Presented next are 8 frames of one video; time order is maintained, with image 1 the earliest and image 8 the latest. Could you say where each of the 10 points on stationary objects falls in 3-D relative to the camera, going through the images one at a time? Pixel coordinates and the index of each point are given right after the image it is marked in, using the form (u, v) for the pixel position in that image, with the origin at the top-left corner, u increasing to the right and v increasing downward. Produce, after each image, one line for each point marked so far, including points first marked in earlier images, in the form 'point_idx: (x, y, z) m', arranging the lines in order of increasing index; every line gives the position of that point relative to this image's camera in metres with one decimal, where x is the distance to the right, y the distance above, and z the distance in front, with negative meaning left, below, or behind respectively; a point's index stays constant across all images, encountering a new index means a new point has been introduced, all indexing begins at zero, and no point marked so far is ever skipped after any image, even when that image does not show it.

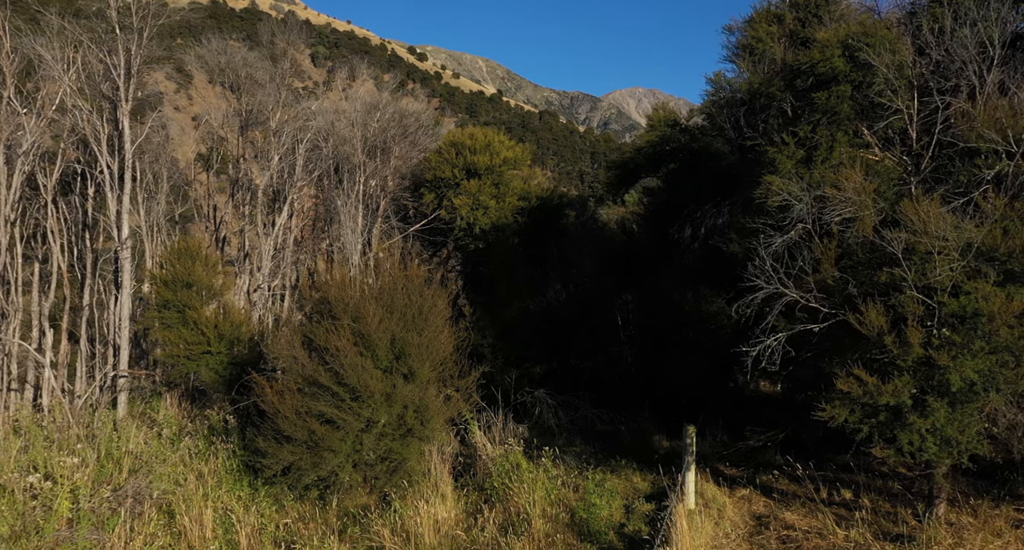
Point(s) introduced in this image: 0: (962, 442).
0: (+3.3, -1.2, +5.5) m
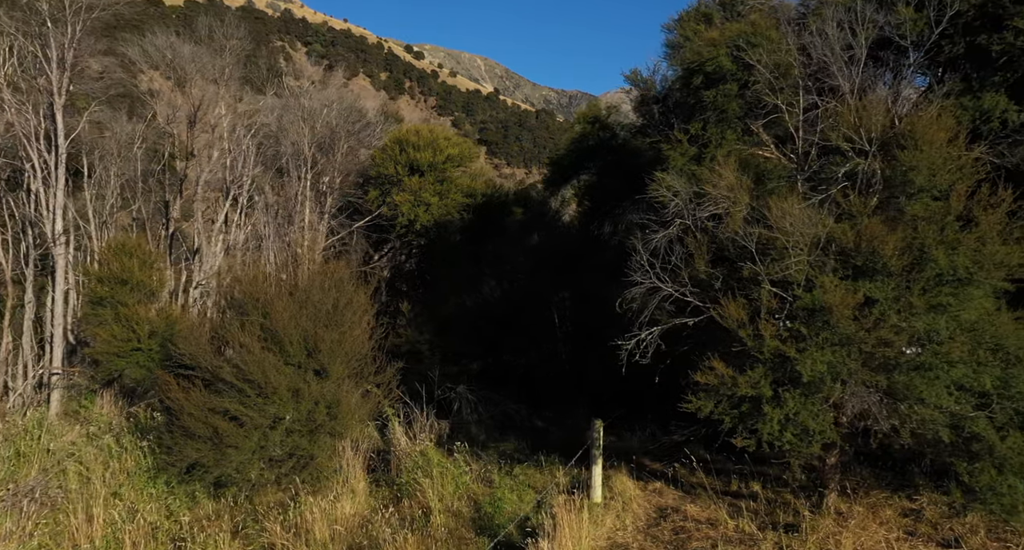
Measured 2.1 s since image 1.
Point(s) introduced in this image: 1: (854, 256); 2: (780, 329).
0: (+2.3, -1.2, +5.7) m
1: (+2.5, +0.1, +5.6) m
2: (+2.0, -0.4, +5.8) m
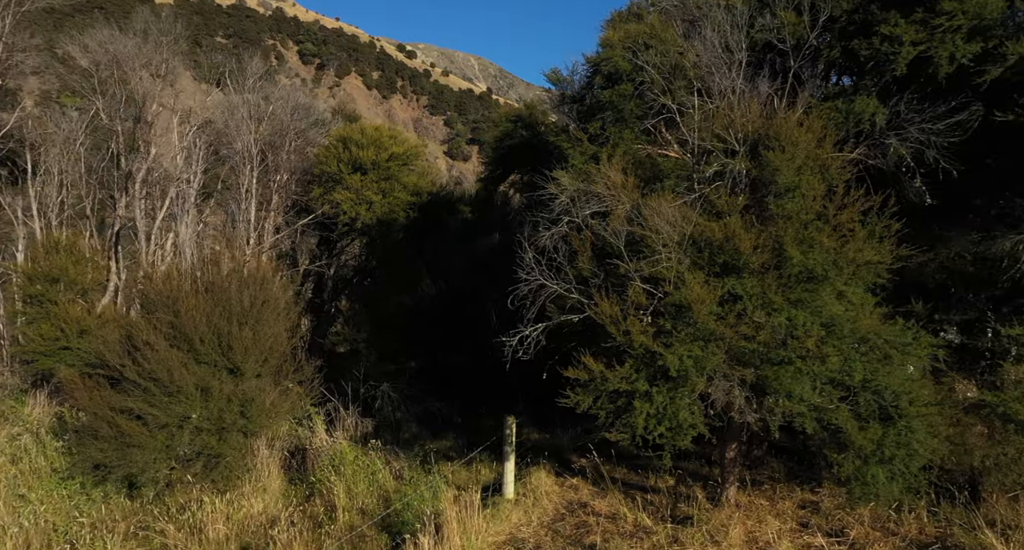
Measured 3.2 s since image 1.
0: (+1.3, -1.1, +5.8) m
1: (+1.6, +0.2, +5.8) m
2: (+1.1, -0.4, +5.9) m
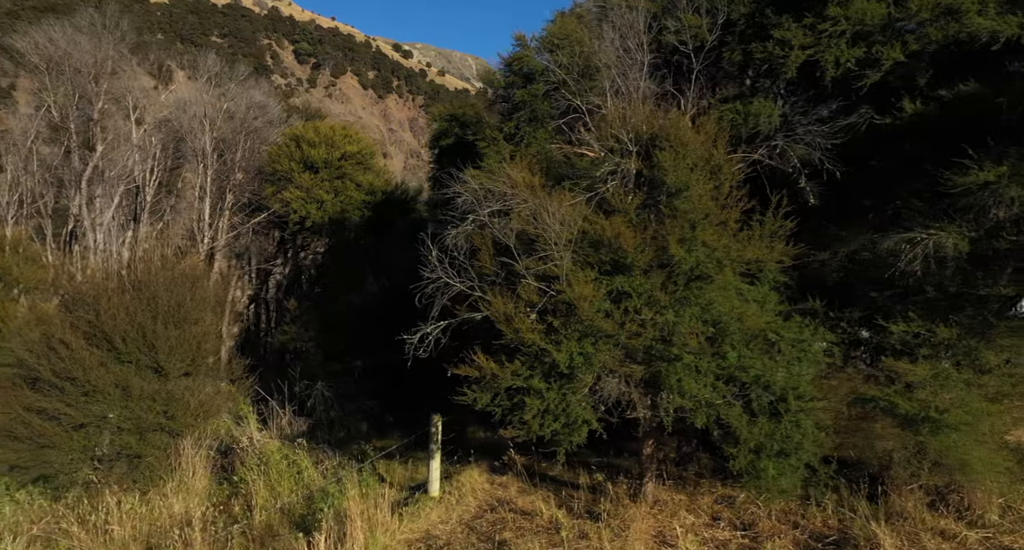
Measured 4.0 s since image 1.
0: (+0.5, -1.1, +5.9) m
1: (+0.8, +0.2, +5.9) m
2: (+0.2, -0.4, +6.0) m
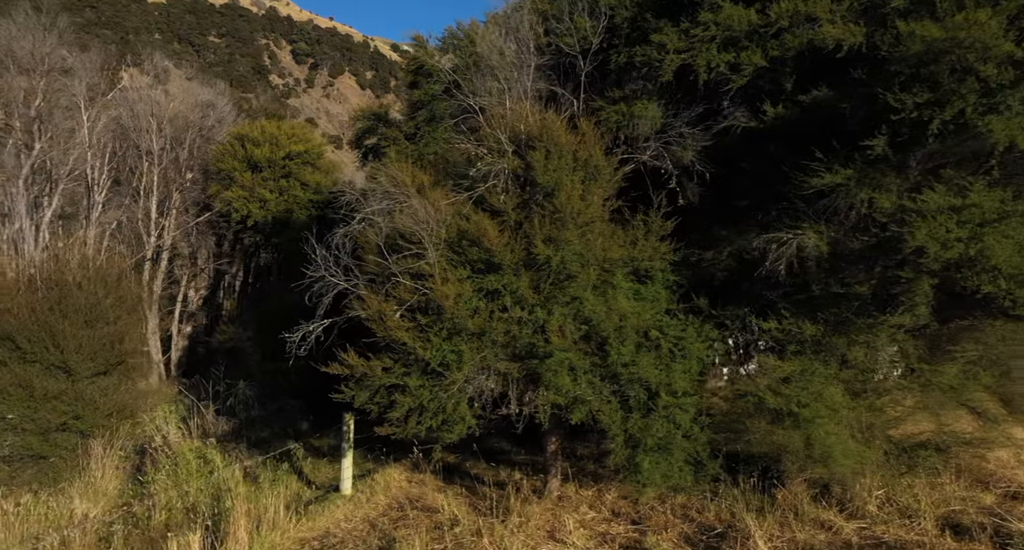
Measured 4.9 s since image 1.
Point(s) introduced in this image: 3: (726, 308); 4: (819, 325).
0: (-0.5, -1.1, +6.0) m
1: (-0.2, +0.2, +6.0) m
2: (-0.7, -0.4, +6.0) m
3: (+1.9, -0.3, +6.8) m
4: (+2.5, -0.4, +6.3) m
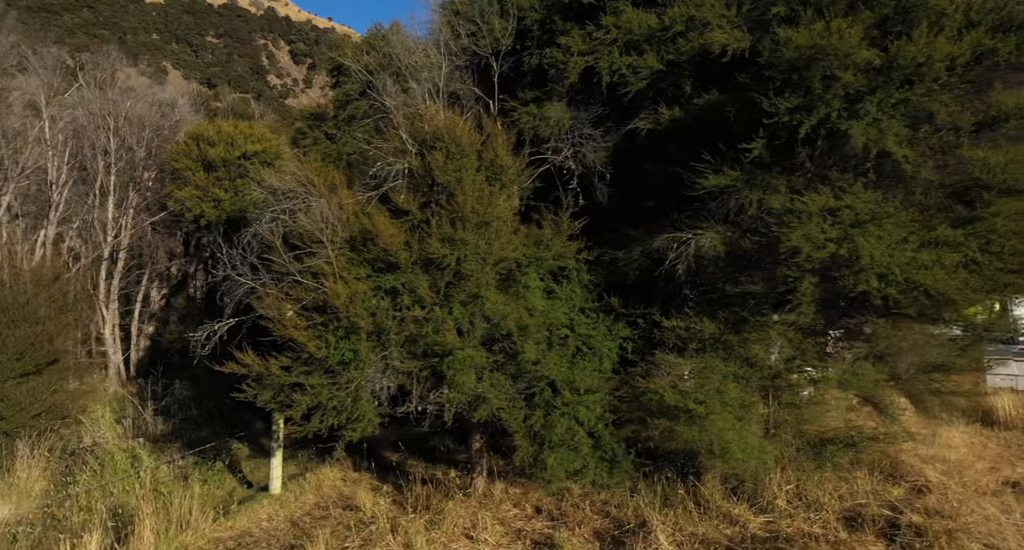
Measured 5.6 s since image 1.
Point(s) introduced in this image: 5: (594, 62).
0: (-1.3, -1.1, +6.1) m
1: (-1.0, +0.2, +6.0) m
2: (-1.5, -0.4, +6.1) m
3: (+1.1, -0.3, +6.9) m
4: (+1.7, -0.4, +6.5) m
5: (+0.7, +1.8, +6.5) m
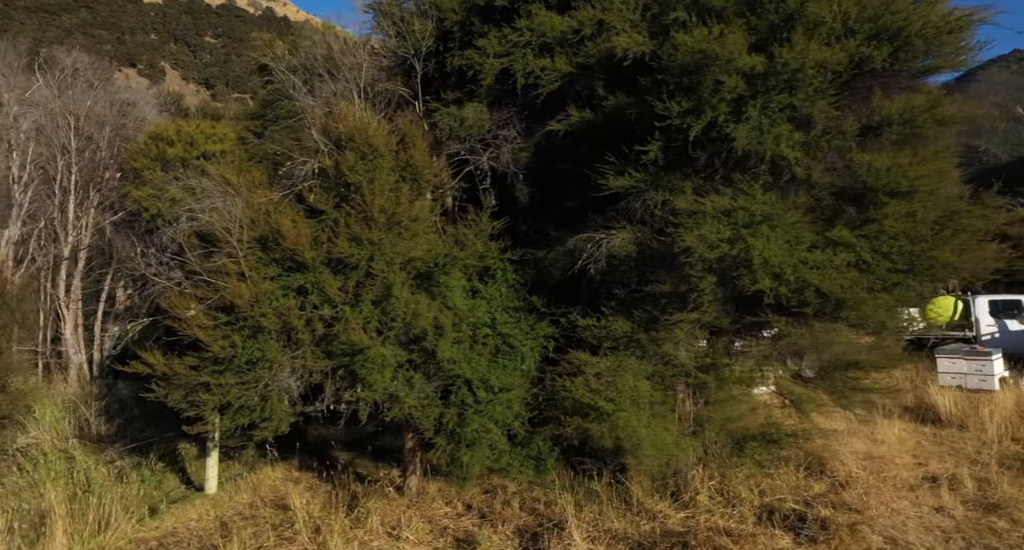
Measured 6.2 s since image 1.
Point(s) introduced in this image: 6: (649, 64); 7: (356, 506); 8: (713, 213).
0: (-2.0, -1.1, +6.1) m
1: (-1.7, +0.2, +6.1) m
2: (-2.2, -0.4, +6.1) m
3: (+0.4, -0.3, +7.0) m
4: (+1.0, -0.4, +6.6) m
5: (0.0, +1.8, +6.5) m
6: (+1.0, +1.6, +5.7) m
7: (-1.7, -2.5, +8.4) m
8: (+1.4, +0.4, +5.3) m
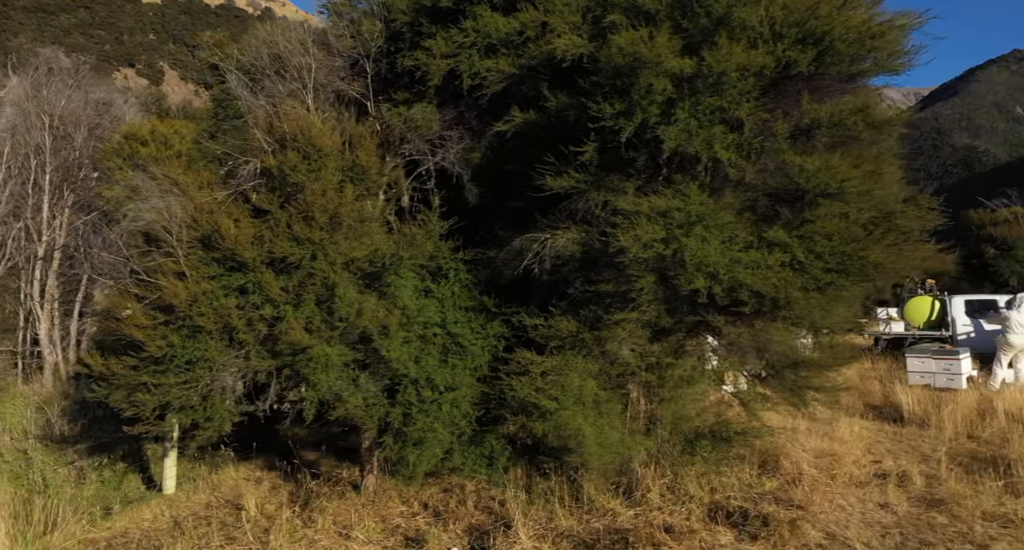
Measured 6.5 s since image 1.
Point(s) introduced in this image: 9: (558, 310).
0: (-2.4, -1.1, +6.1) m
1: (-2.2, +0.2, +6.1) m
2: (-2.7, -0.4, +6.1) m
3: (-0.1, -0.3, +7.0) m
4: (+0.6, -0.4, +6.6) m
5: (-0.5, +1.8, +6.6) m
6: (+0.6, +1.6, +5.8) m
7: (-2.2, -2.5, +8.4) m
8: (+1.0, +0.4, +5.4) m
9: (+0.4, -0.3, +6.8) m
